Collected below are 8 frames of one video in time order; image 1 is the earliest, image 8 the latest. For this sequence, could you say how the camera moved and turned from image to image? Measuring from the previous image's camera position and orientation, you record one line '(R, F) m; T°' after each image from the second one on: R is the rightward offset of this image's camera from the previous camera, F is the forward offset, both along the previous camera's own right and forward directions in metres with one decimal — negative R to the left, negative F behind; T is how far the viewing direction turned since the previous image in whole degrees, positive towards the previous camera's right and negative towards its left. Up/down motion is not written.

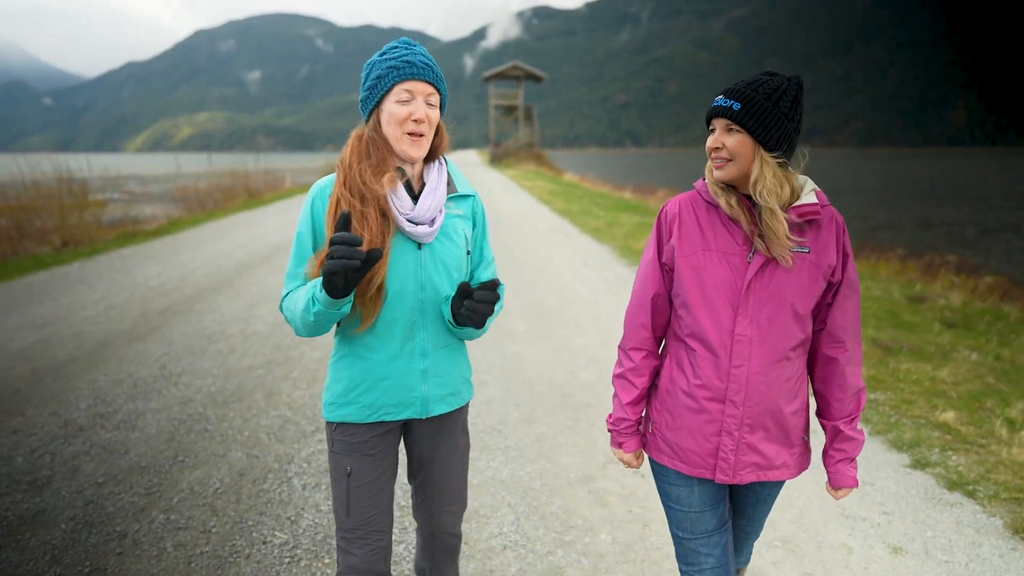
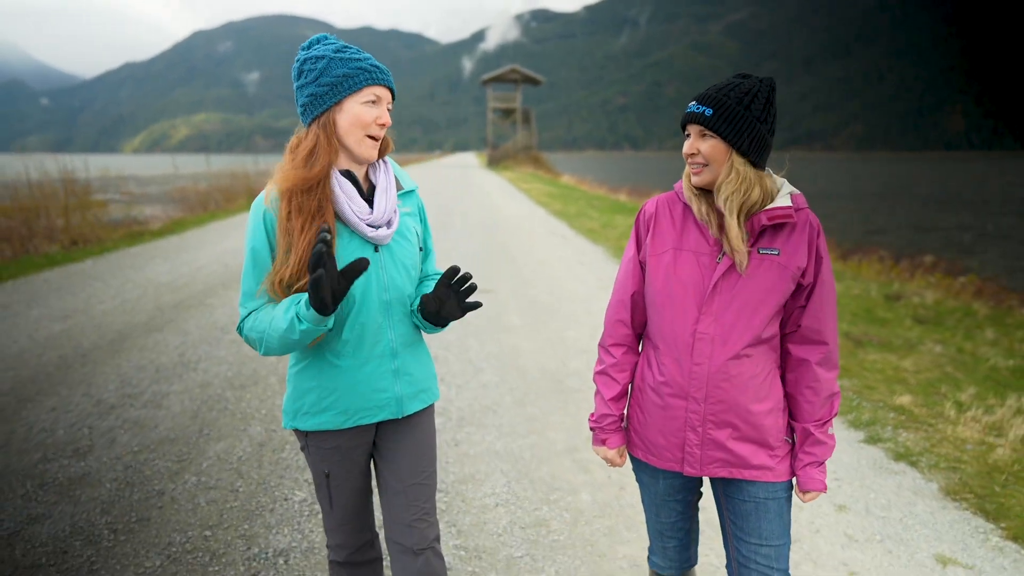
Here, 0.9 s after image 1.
(0.0, -0.5) m; 0°
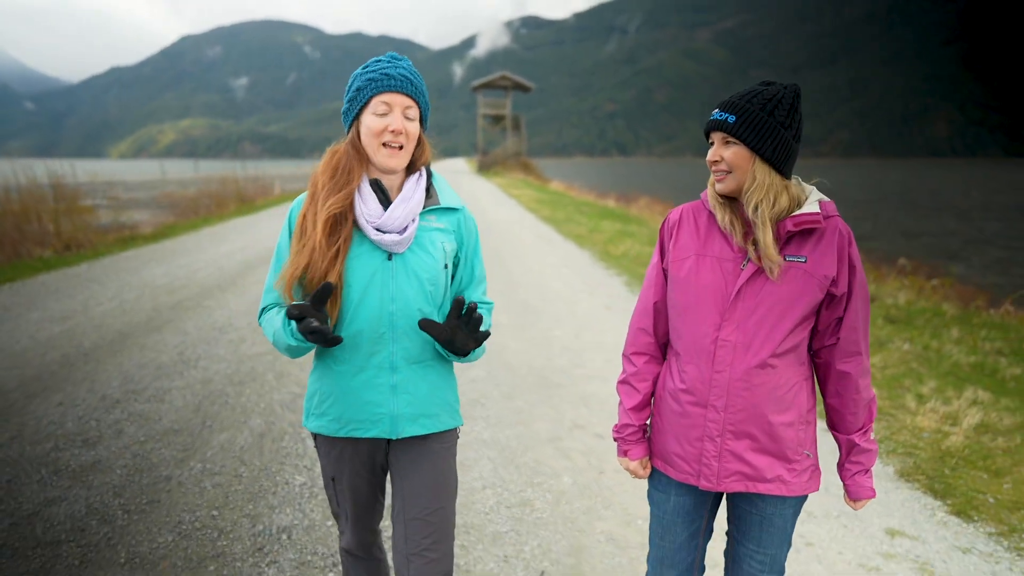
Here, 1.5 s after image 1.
(0.0, -0.3) m; +1°
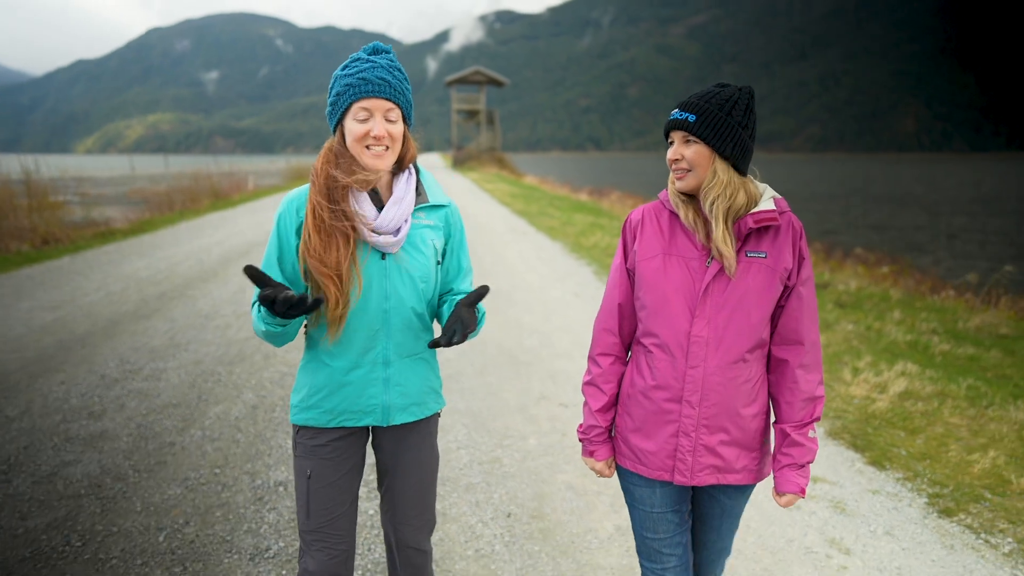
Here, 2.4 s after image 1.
(+0.1, -0.5) m; +2°
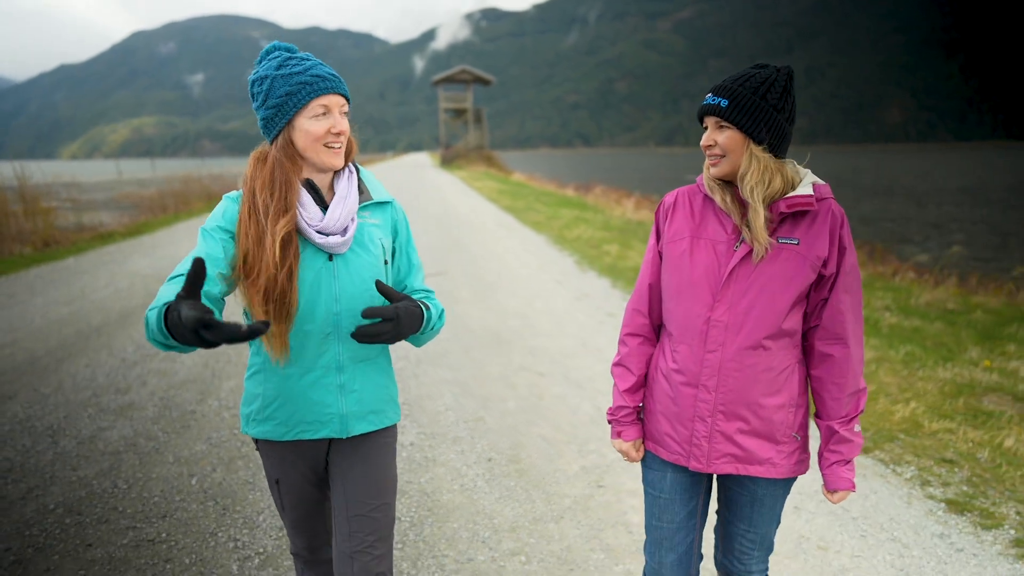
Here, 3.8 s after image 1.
(+0.1, -0.7) m; +1°
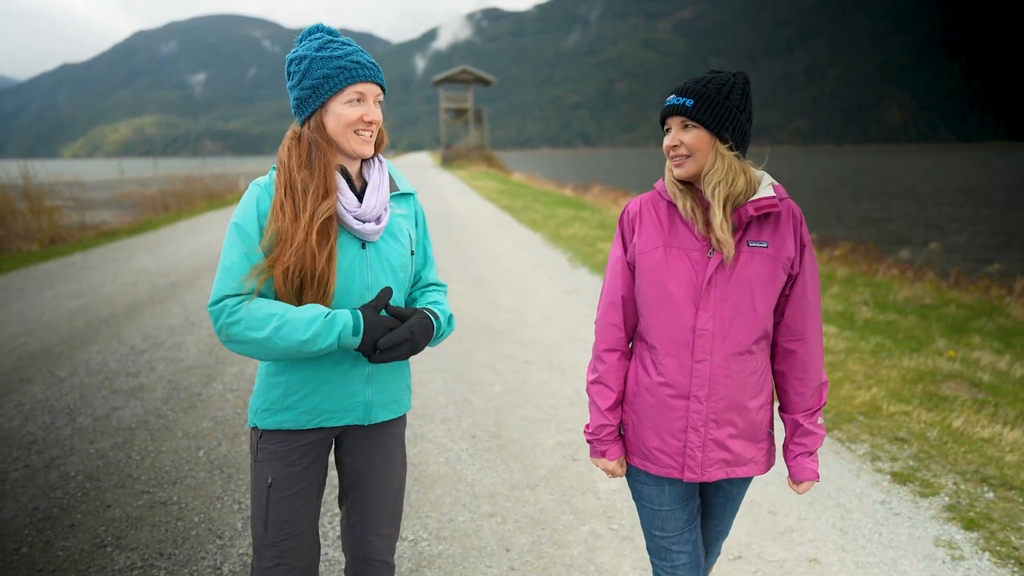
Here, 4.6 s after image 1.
(+0.1, -0.4) m; 0°
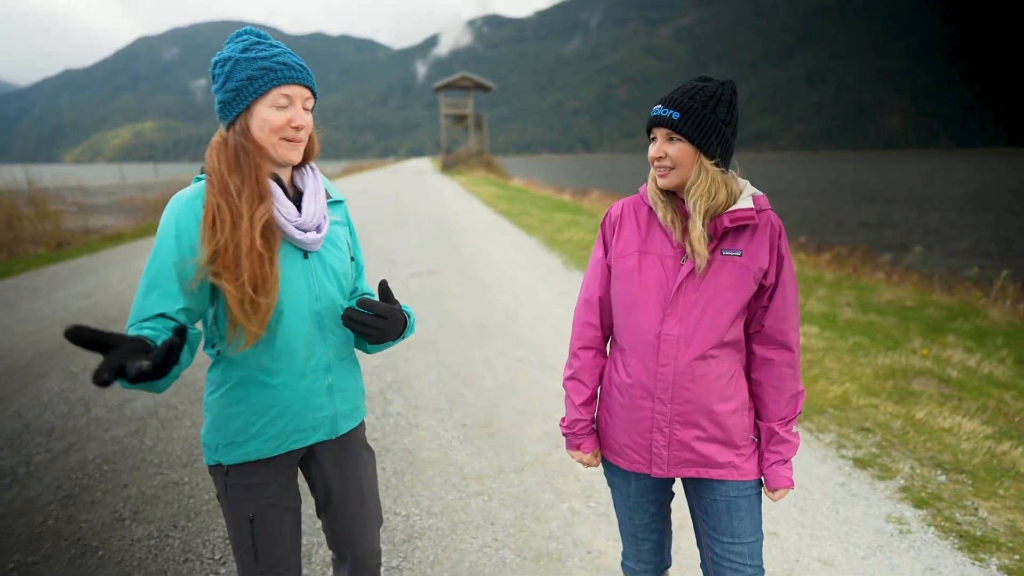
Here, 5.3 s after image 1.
(+0.1, -0.3) m; 0°
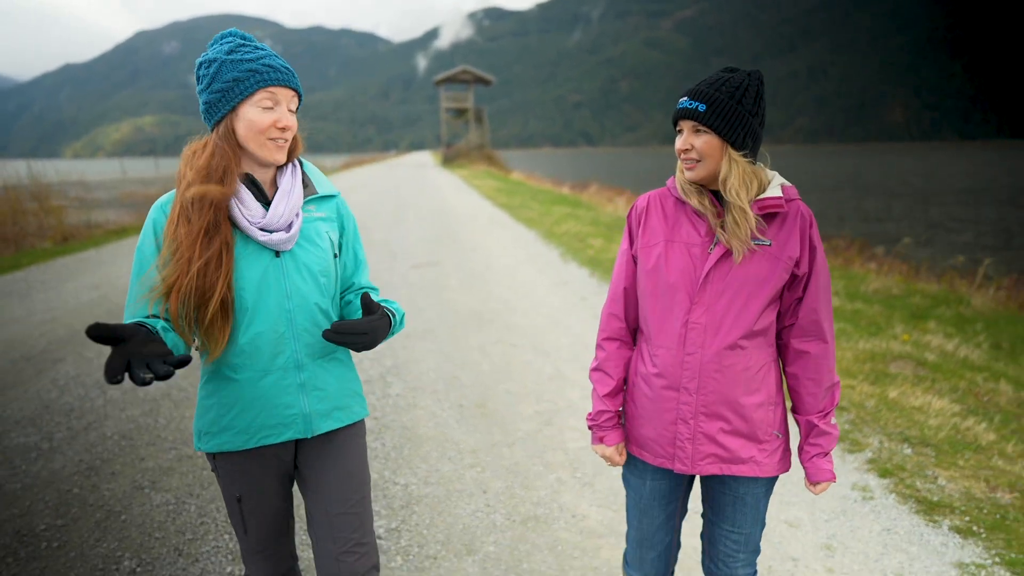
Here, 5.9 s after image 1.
(+0.1, -0.3) m; 0°
